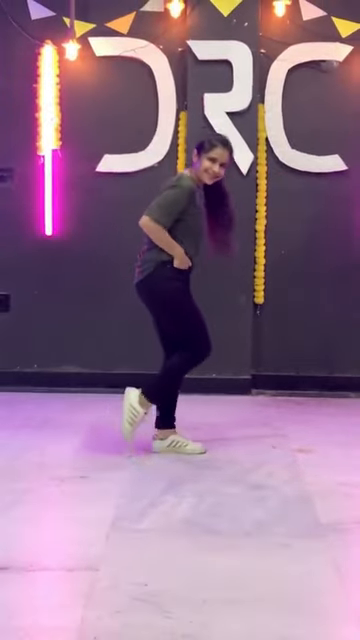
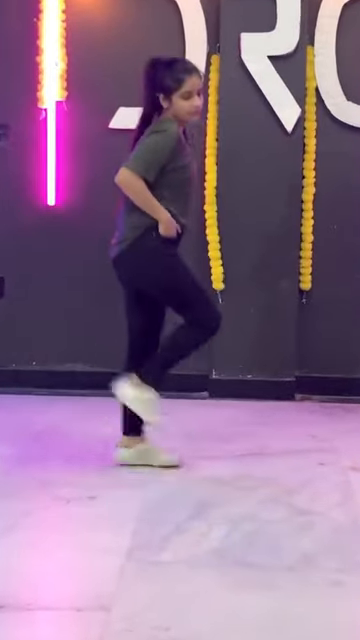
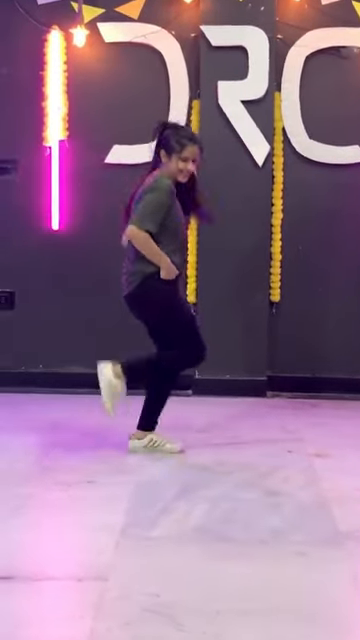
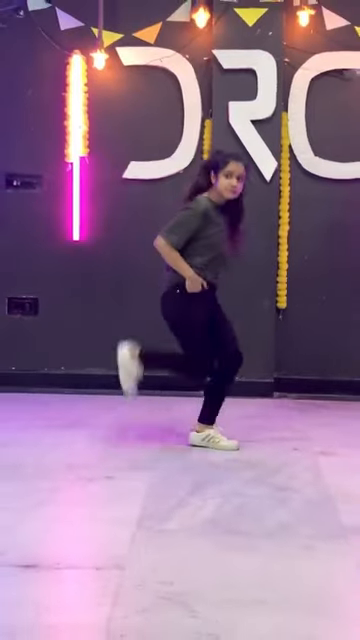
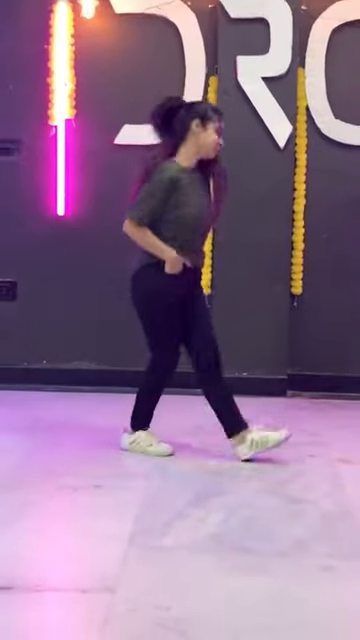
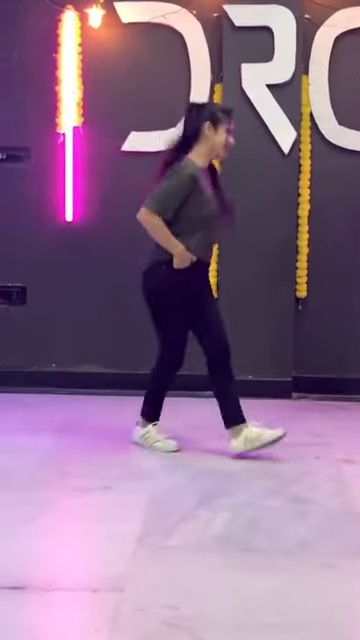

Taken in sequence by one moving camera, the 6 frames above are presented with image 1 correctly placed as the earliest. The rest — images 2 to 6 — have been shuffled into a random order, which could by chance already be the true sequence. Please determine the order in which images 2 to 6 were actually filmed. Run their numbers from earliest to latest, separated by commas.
3, 6, 4, 2, 5
